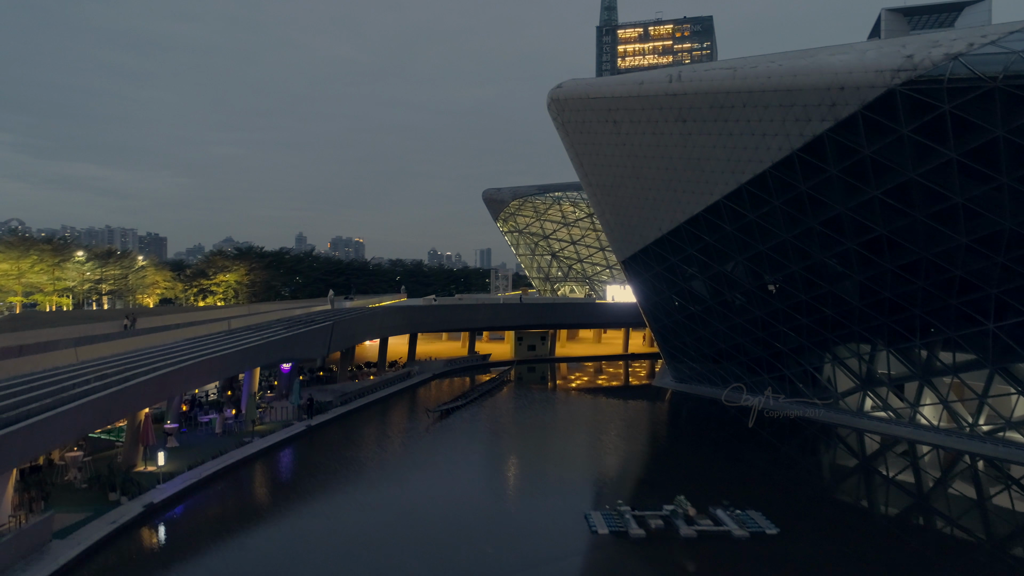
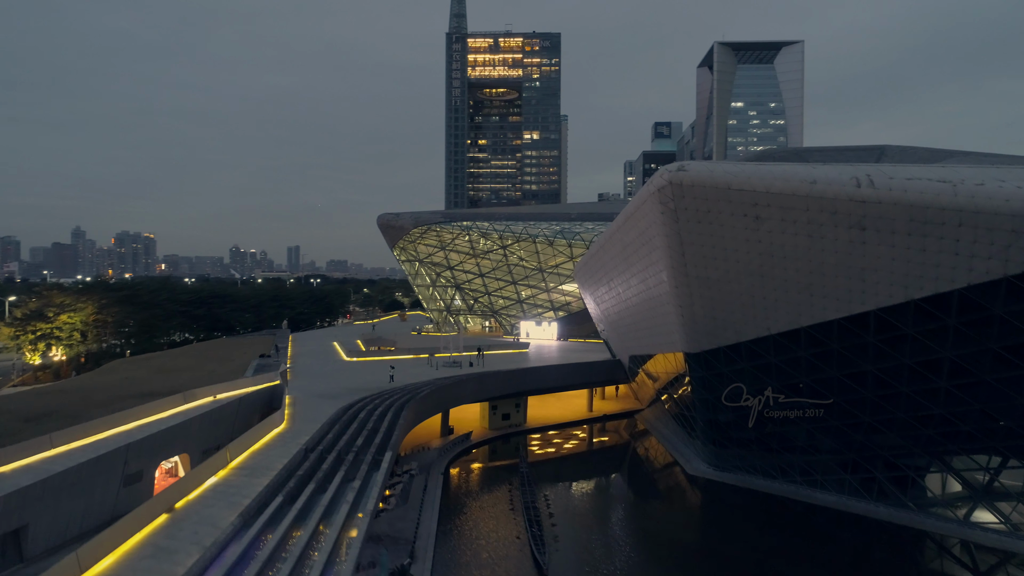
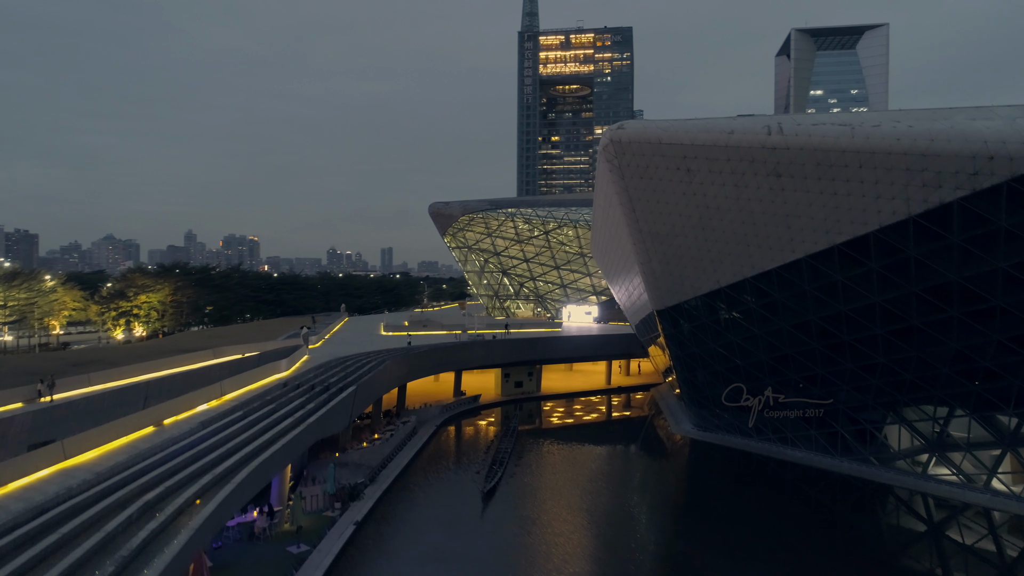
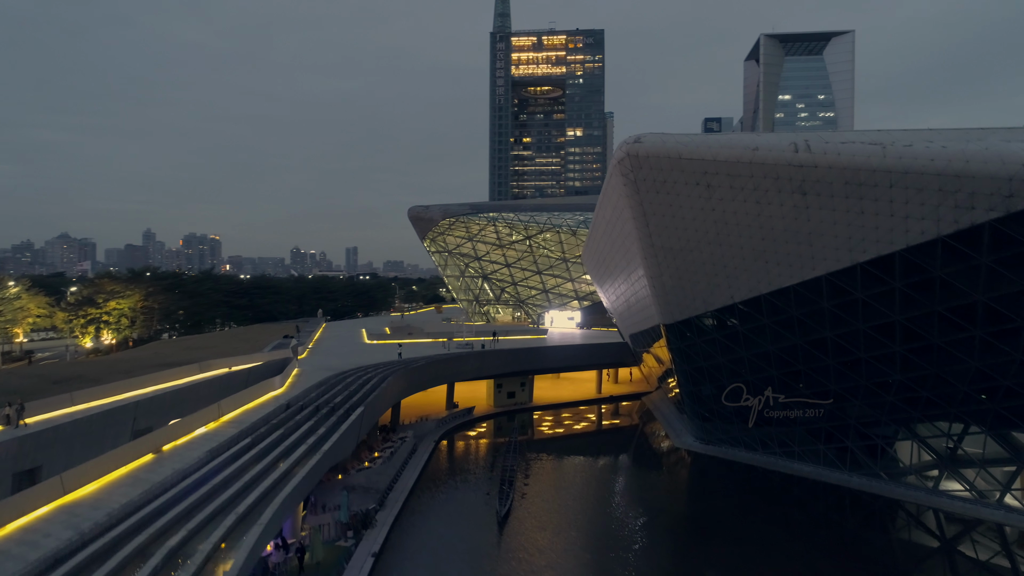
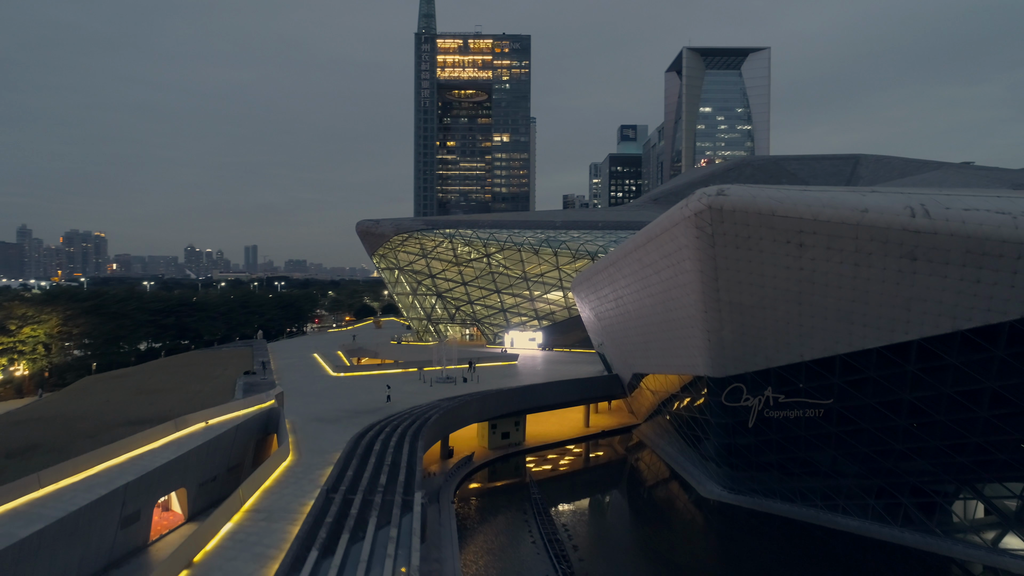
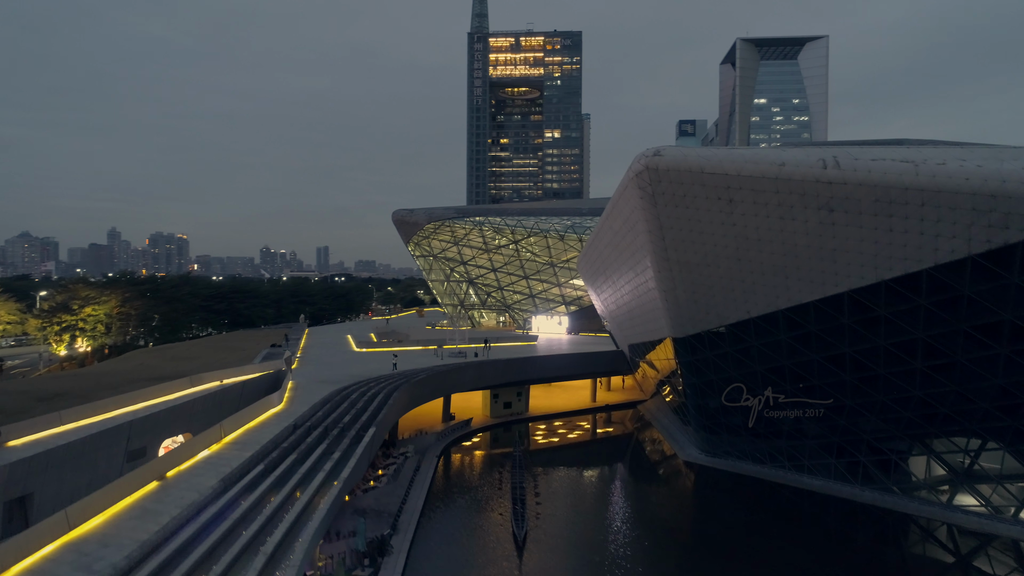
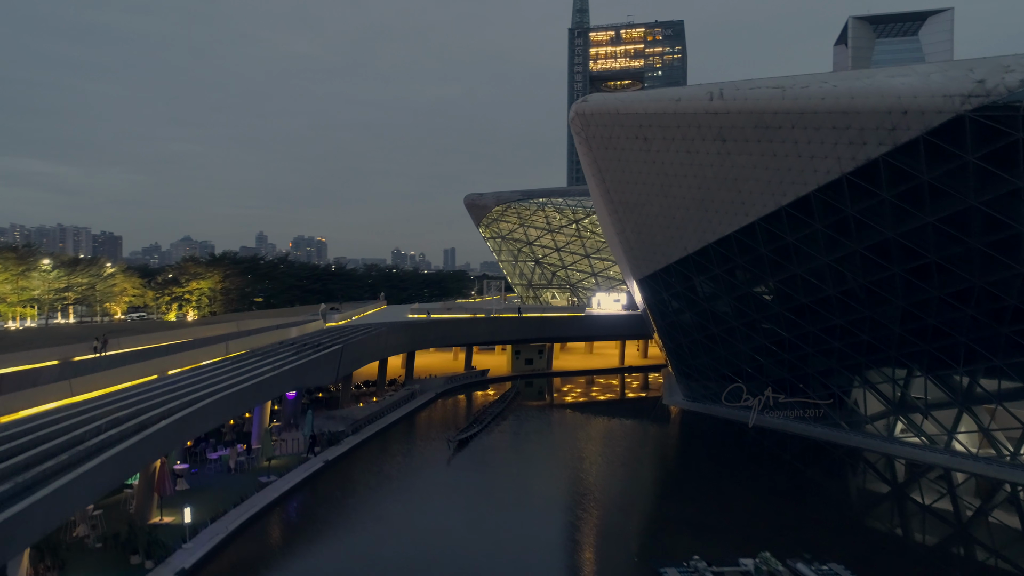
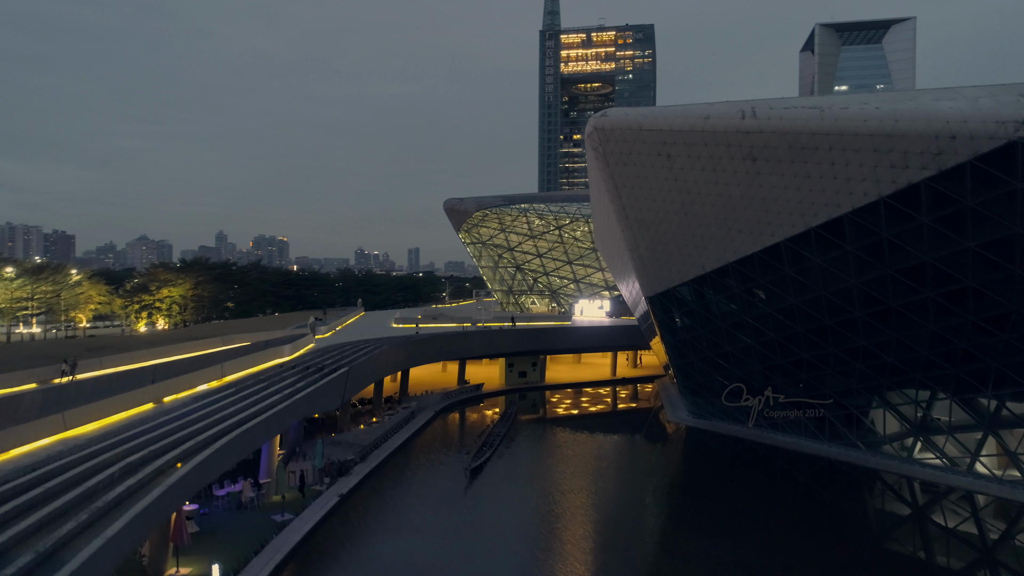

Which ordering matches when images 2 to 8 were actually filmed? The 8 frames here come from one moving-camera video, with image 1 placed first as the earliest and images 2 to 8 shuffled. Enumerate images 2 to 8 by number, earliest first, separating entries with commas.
7, 8, 3, 4, 6, 2, 5
